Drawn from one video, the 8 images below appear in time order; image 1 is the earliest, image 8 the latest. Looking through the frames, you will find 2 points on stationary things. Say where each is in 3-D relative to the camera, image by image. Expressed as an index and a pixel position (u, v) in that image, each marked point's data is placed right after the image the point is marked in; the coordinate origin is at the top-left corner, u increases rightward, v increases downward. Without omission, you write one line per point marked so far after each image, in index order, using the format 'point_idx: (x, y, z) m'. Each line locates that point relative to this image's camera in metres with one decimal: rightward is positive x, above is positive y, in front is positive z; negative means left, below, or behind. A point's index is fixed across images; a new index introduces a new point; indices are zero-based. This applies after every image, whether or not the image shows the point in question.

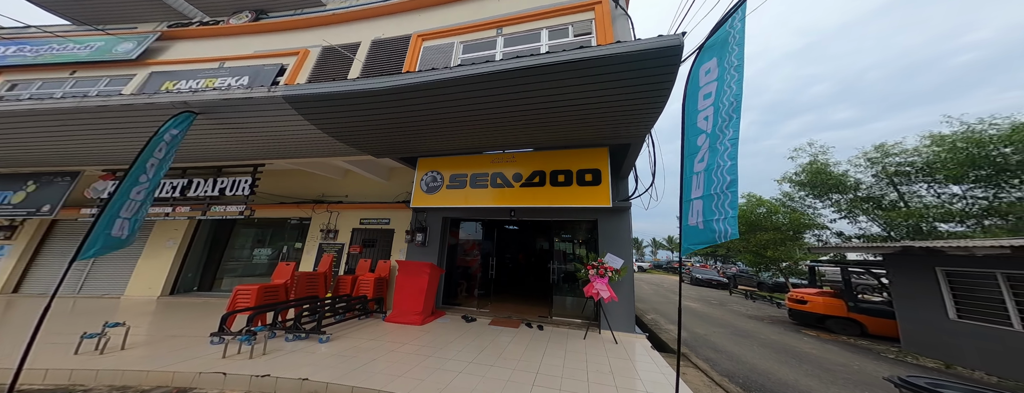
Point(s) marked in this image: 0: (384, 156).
0: (-2.4, +0.8, +4.7) m
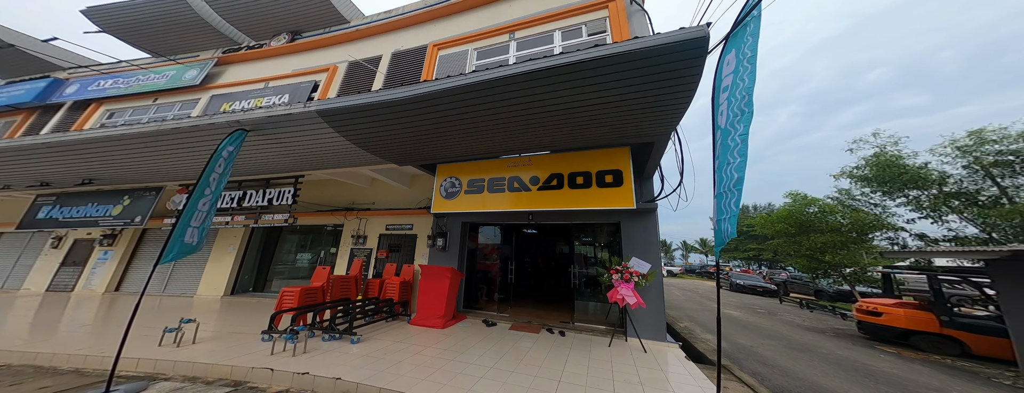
0: (-2.0, +0.6, +4.9) m
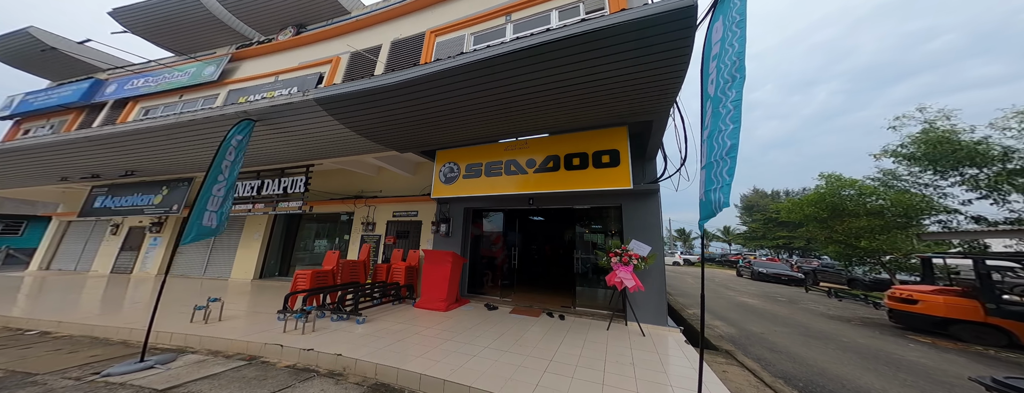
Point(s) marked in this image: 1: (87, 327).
0: (-2.0, +0.9, +4.9) m
1: (-6.0, -1.8, +3.6) m
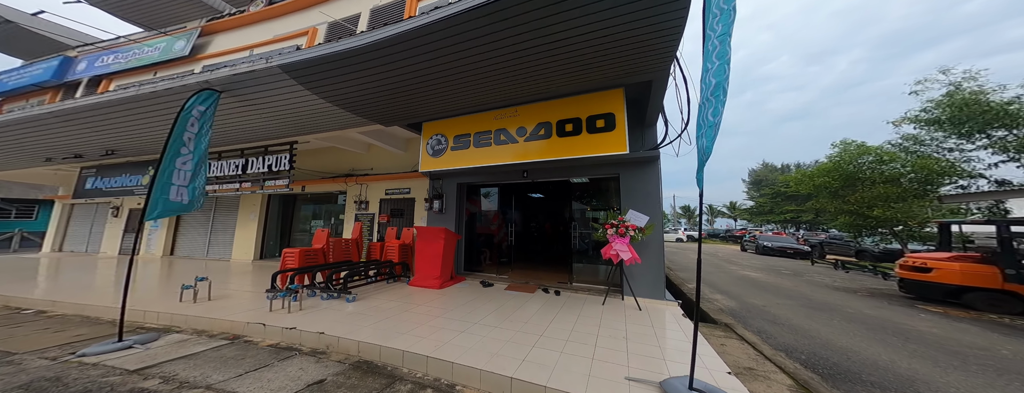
0: (-2.2, +1.3, +4.7) m
1: (-6.1, -1.6, +3.6) m
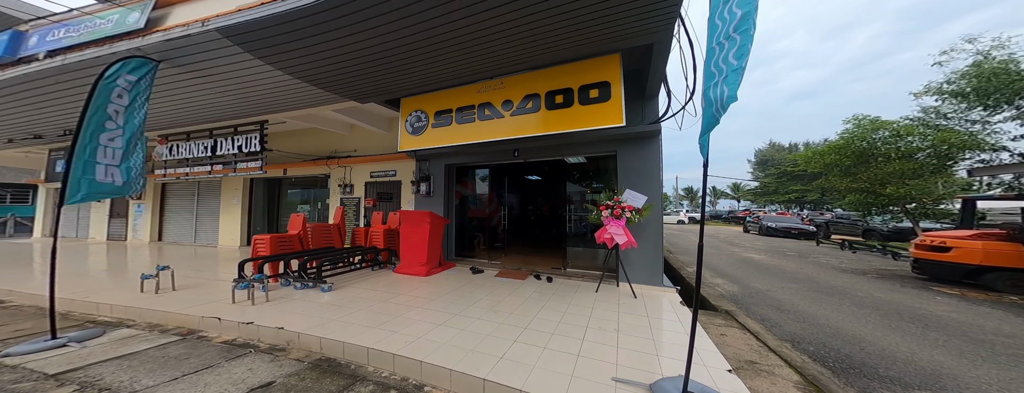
0: (-2.4, +1.6, +4.3) m
1: (-6.3, -1.4, +3.4) m
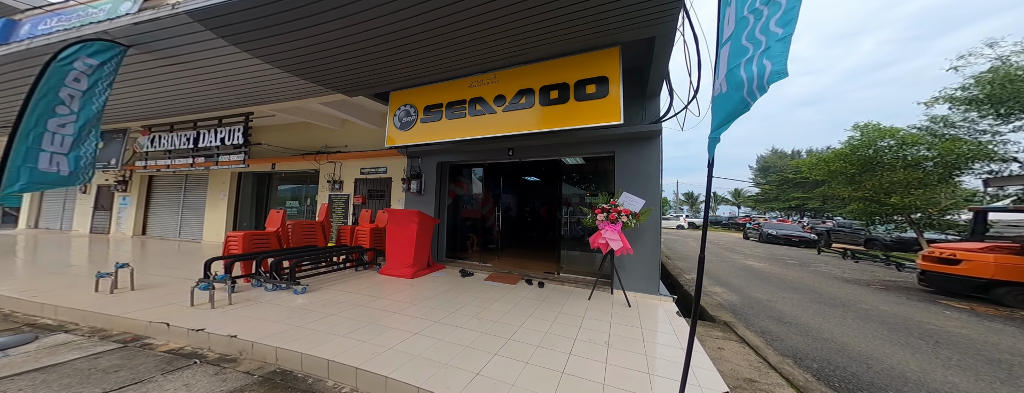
0: (-2.5, +1.6, +4.1) m
1: (-6.4, -1.3, +3.2) m
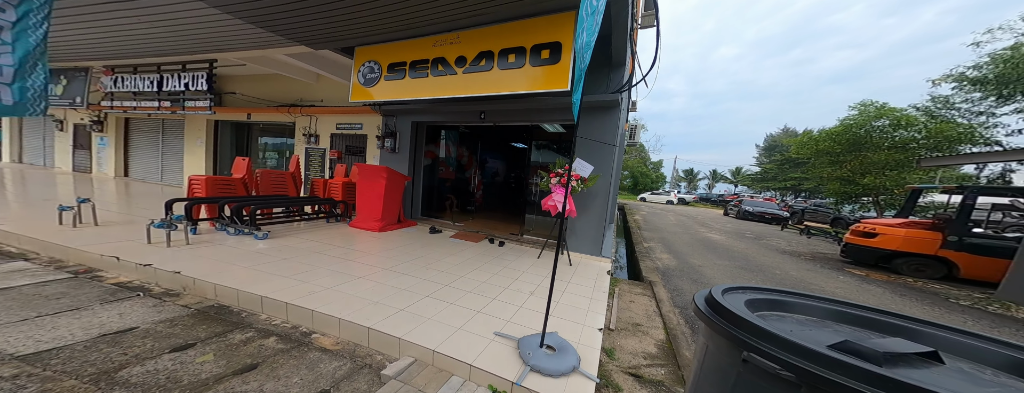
0: (-3.0, +2.4, +4.0) m
1: (-7.1, -0.4, +3.4) m
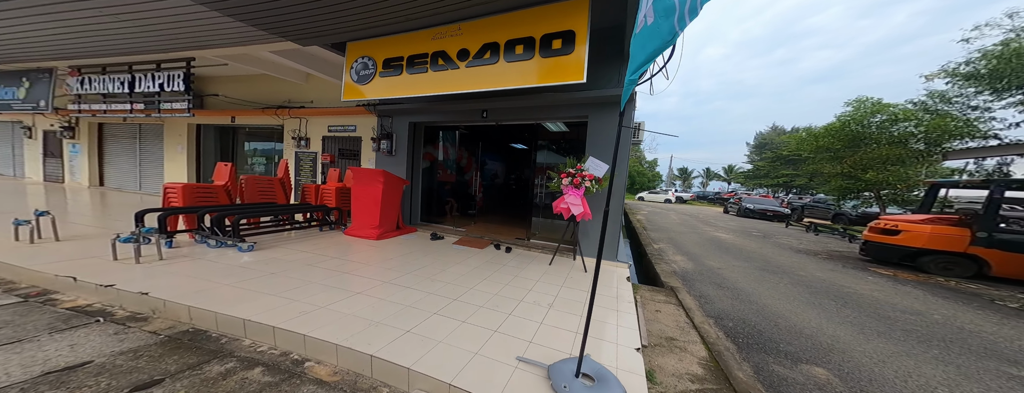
0: (-2.9, +2.3, +3.7) m
1: (-7.0, -0.6, +3.1) m
